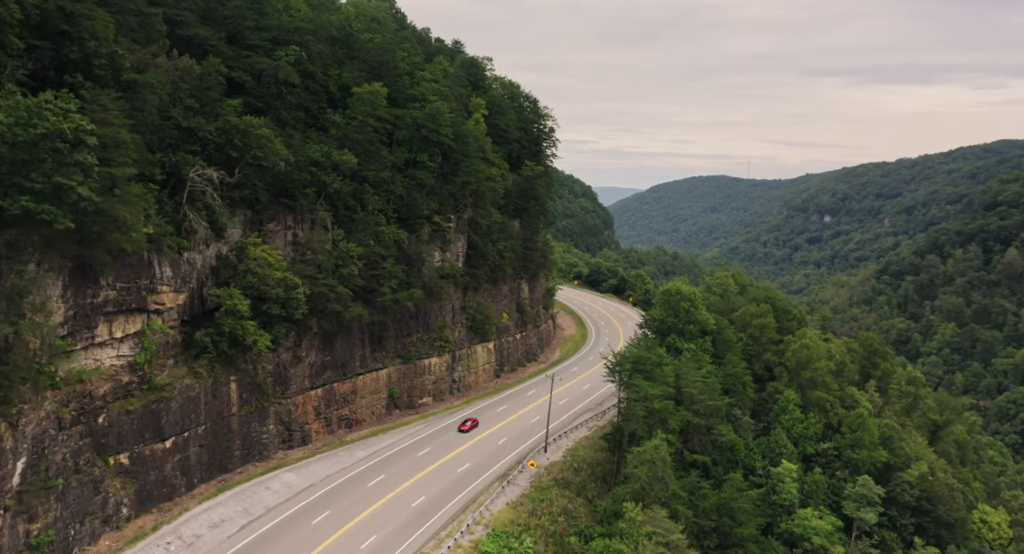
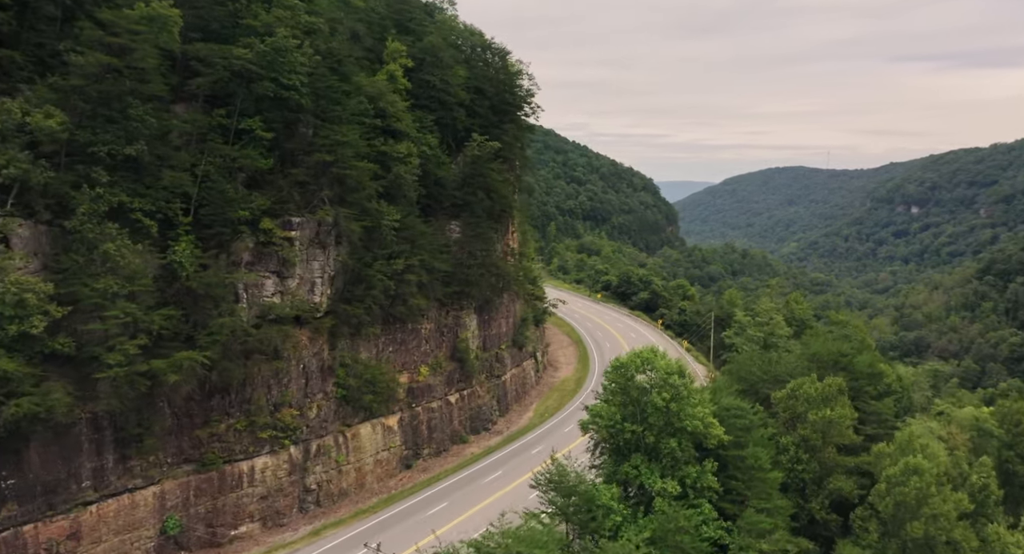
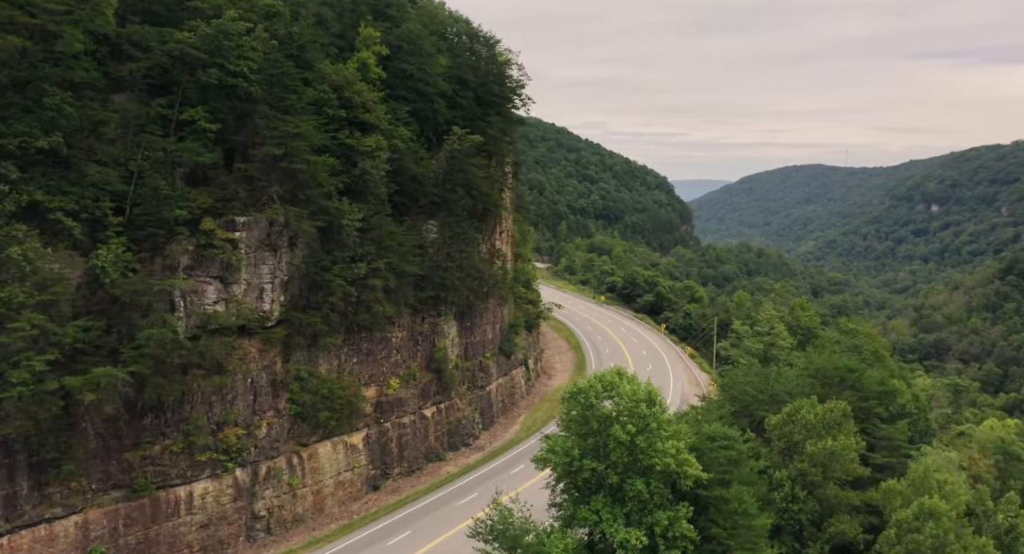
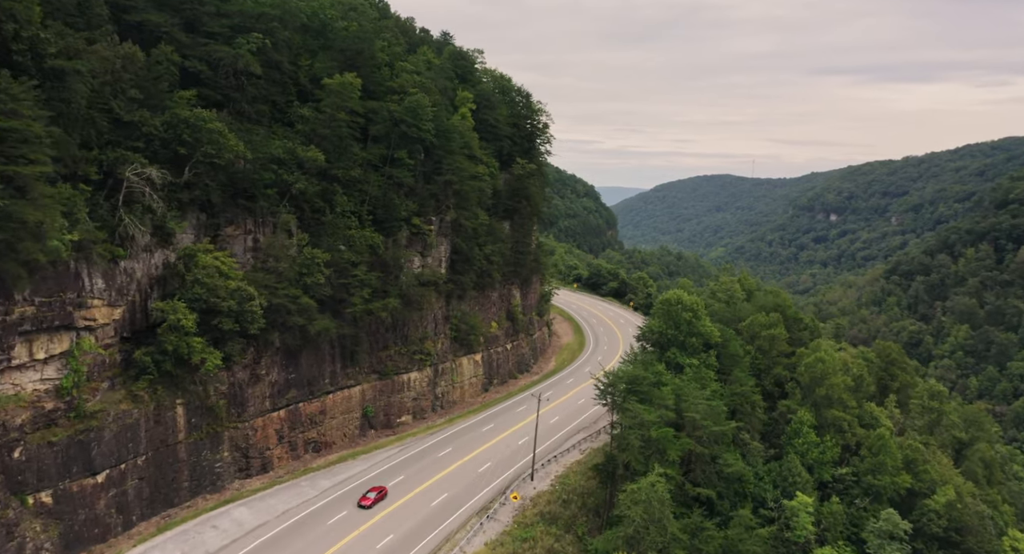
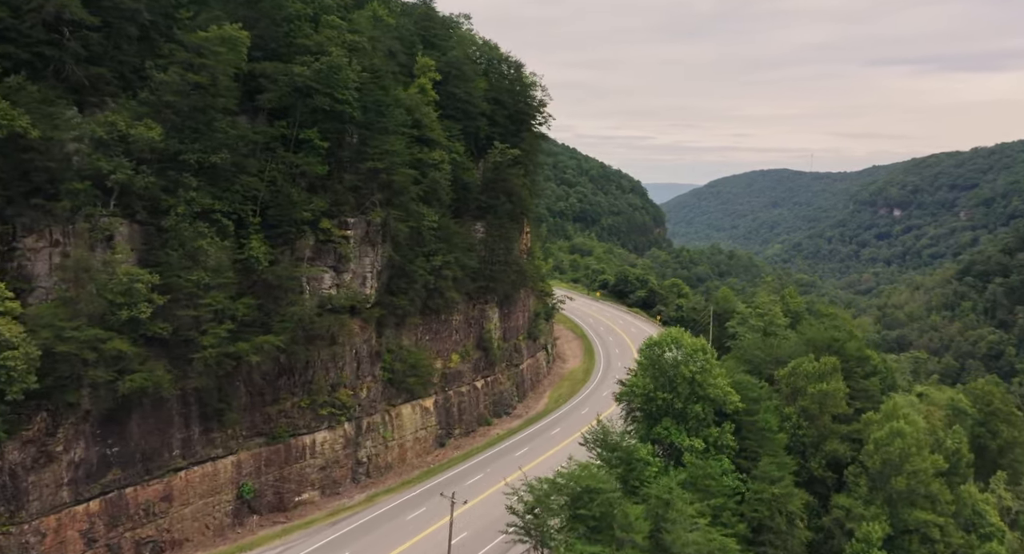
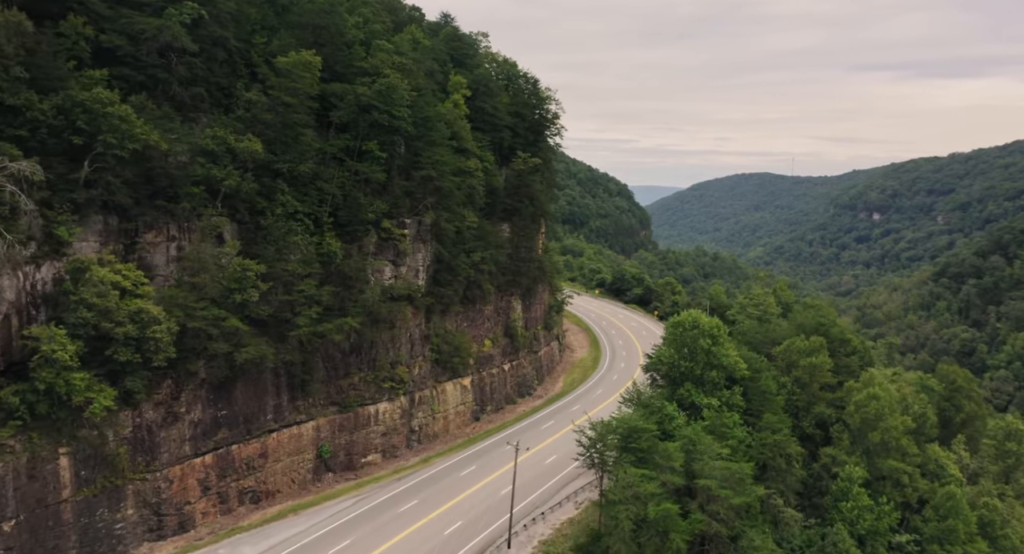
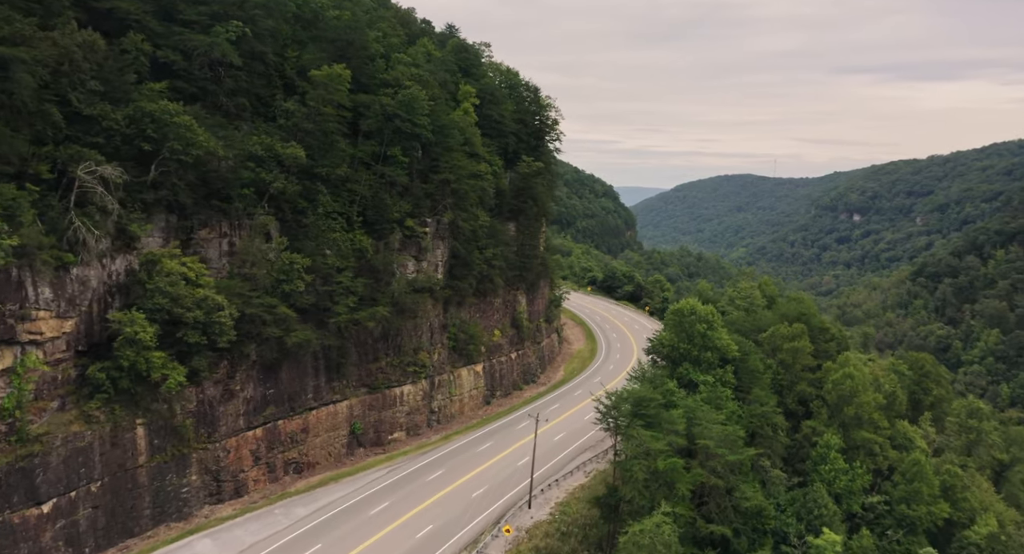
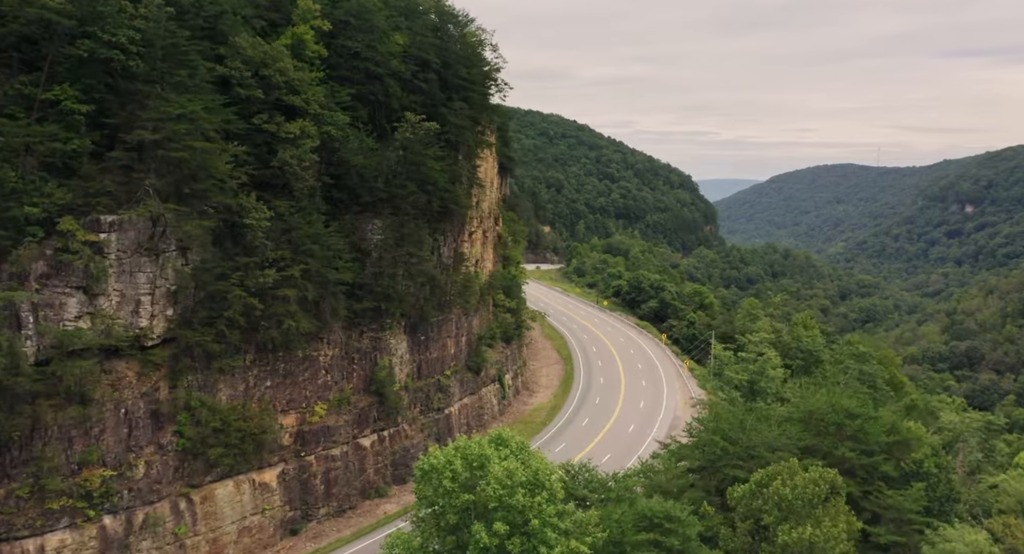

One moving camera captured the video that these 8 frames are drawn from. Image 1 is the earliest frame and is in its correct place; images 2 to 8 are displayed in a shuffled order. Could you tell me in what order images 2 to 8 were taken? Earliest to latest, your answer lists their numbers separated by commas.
4, 7, 6, 5, 2, 3, 8
